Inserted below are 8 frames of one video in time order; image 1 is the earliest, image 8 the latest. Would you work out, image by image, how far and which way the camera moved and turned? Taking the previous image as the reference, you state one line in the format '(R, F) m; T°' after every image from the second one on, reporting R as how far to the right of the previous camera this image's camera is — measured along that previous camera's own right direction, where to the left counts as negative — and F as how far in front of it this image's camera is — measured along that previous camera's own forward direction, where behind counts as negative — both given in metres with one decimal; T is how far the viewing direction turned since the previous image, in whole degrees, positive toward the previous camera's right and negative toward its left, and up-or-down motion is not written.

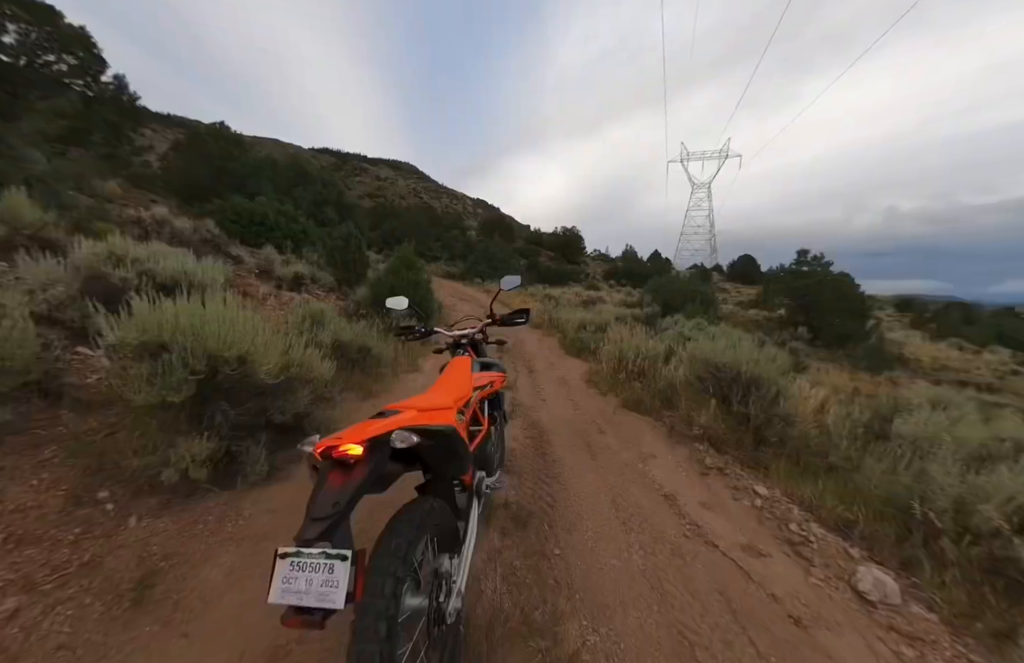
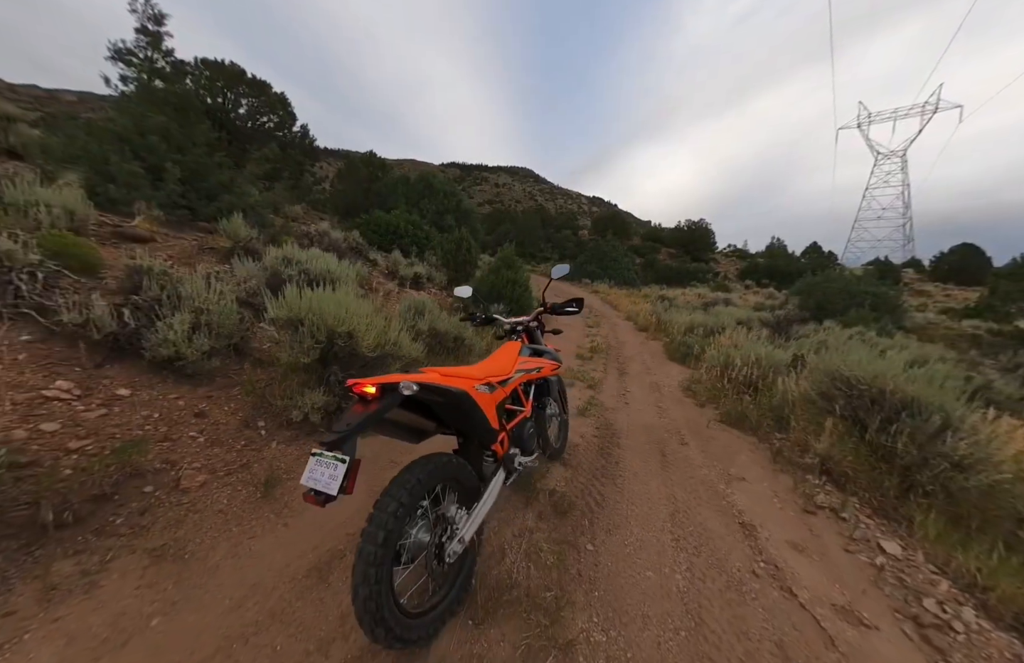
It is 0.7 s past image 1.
(+0.8, 0.0) m; -22°
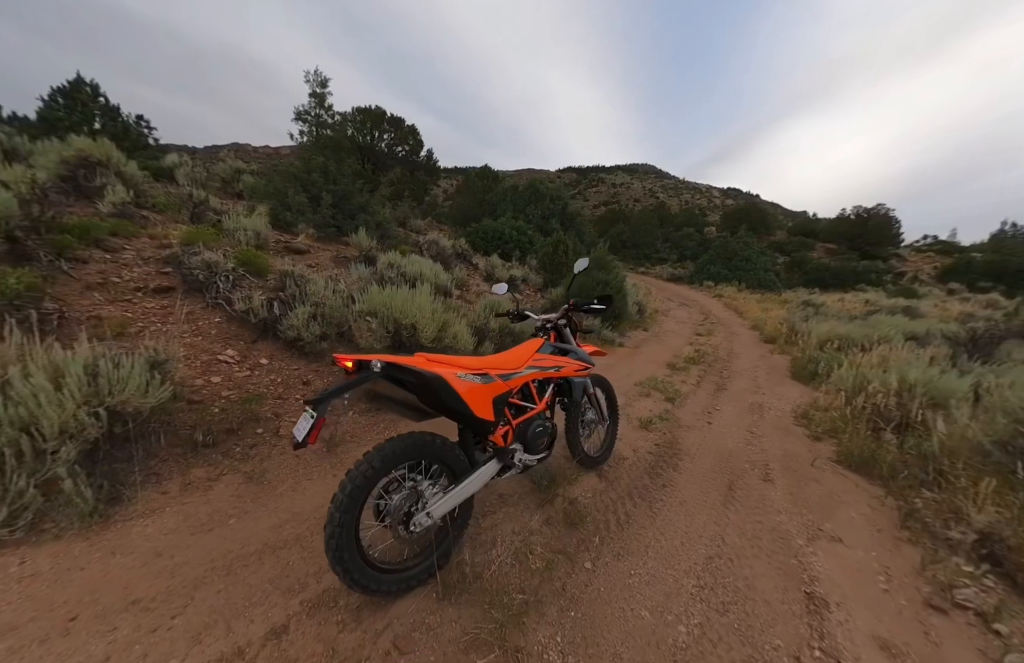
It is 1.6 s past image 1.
(+1.1, +0.2) m; -23°
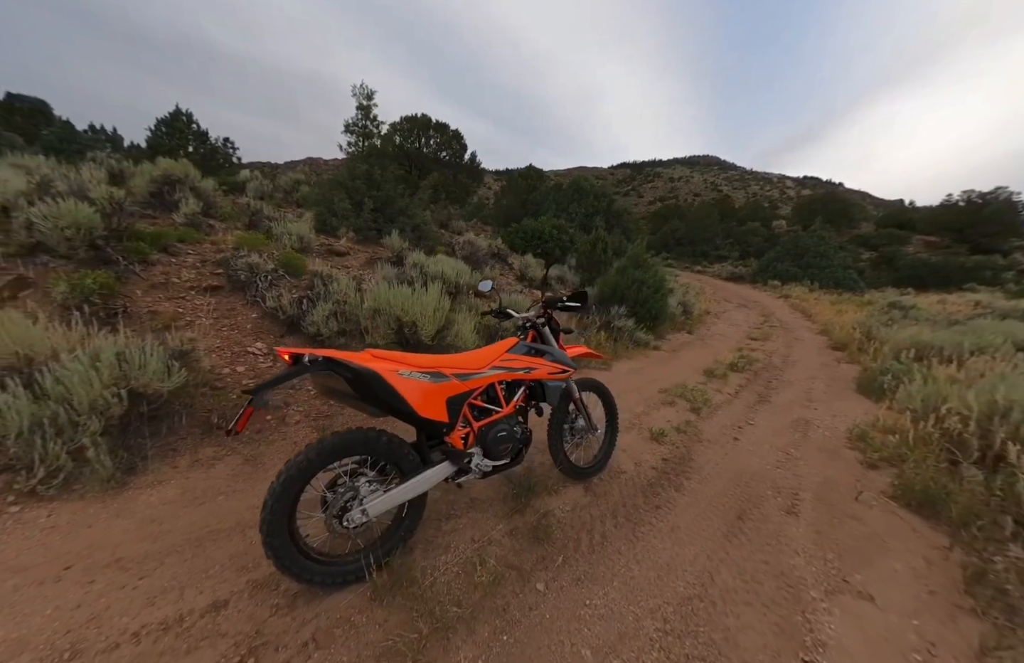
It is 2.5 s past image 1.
(+0.8, +0.2) m; -12°
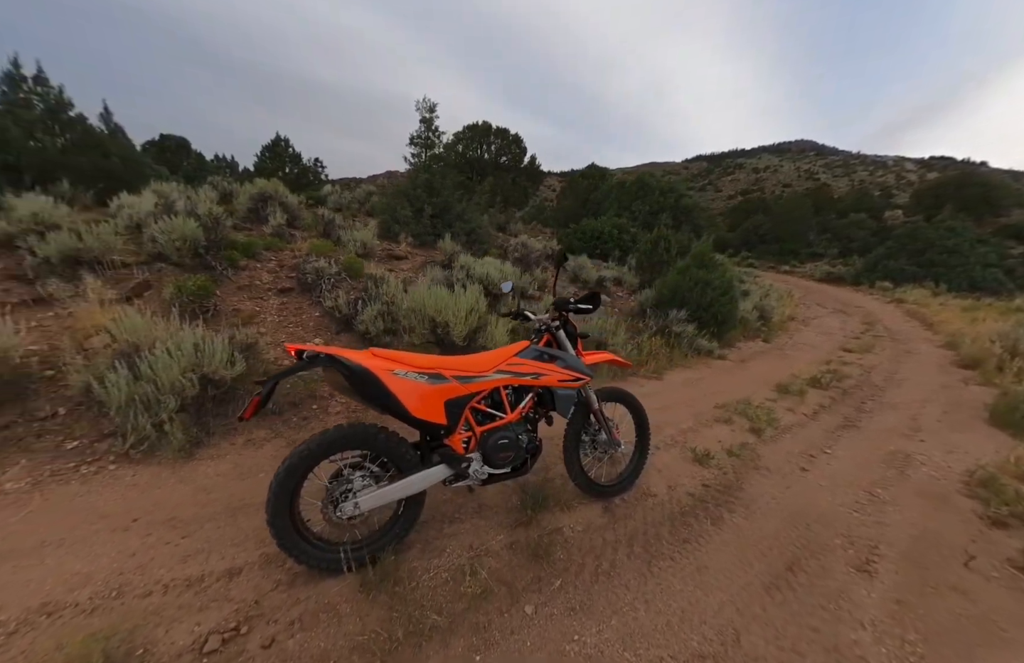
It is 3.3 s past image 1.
(+0.5, +0.2) m; -12°
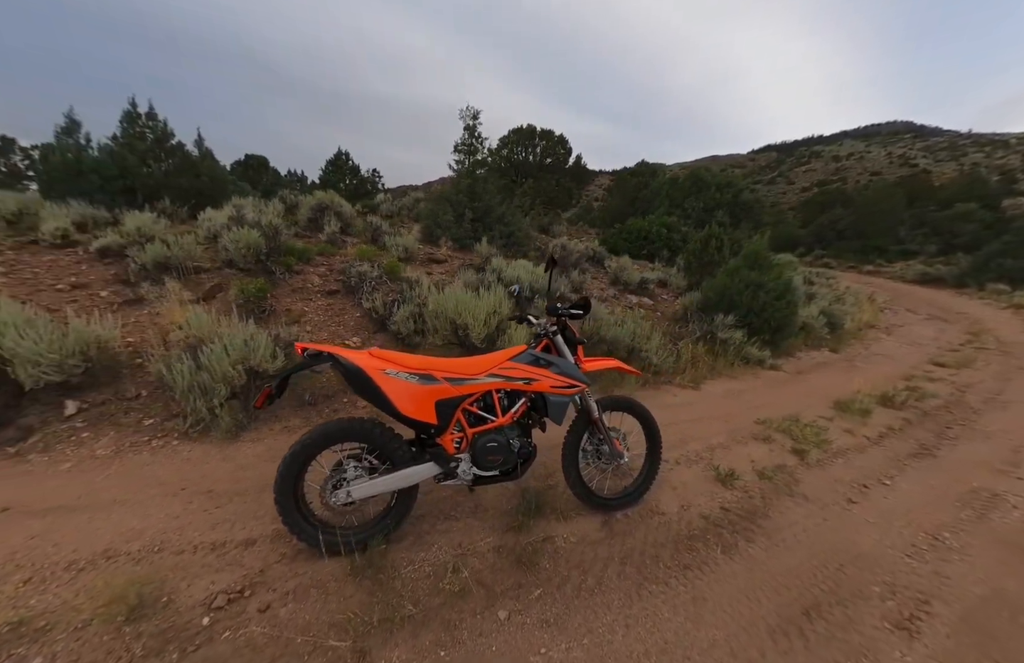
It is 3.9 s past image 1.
(+0.5, +0.1) m; -10°
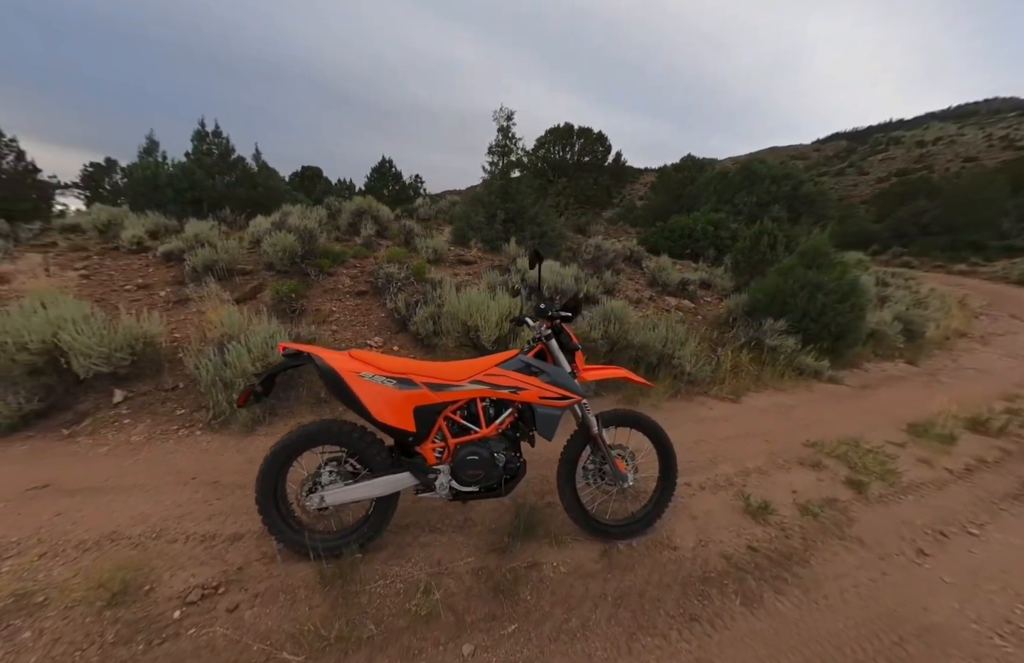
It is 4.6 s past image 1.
(+0.4, +0.3) m; -8°
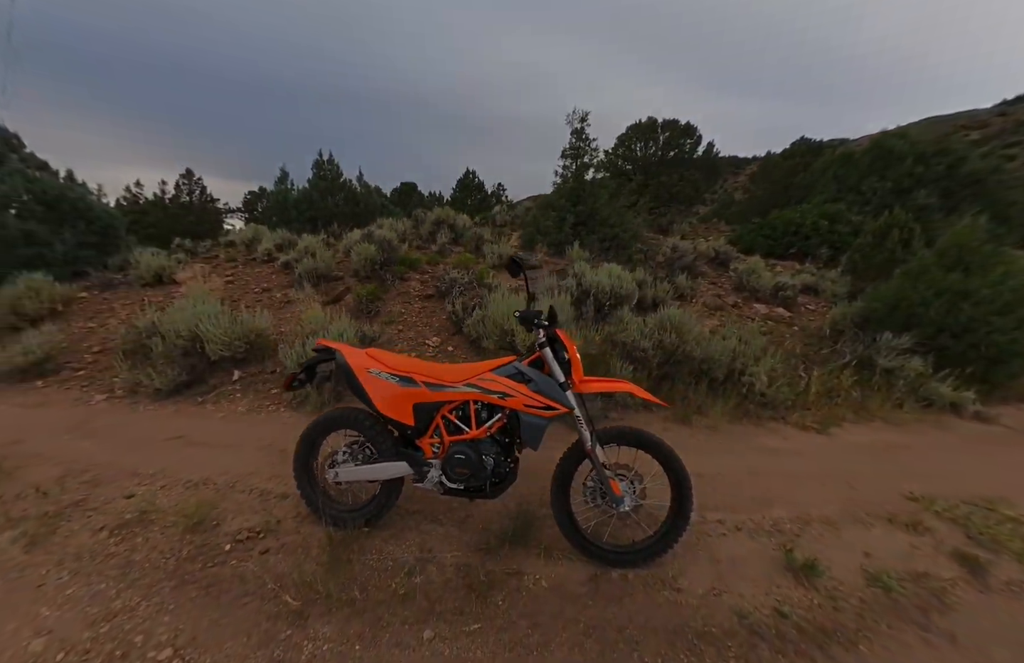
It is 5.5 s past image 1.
(+0.7, +0.2) m; -16°
